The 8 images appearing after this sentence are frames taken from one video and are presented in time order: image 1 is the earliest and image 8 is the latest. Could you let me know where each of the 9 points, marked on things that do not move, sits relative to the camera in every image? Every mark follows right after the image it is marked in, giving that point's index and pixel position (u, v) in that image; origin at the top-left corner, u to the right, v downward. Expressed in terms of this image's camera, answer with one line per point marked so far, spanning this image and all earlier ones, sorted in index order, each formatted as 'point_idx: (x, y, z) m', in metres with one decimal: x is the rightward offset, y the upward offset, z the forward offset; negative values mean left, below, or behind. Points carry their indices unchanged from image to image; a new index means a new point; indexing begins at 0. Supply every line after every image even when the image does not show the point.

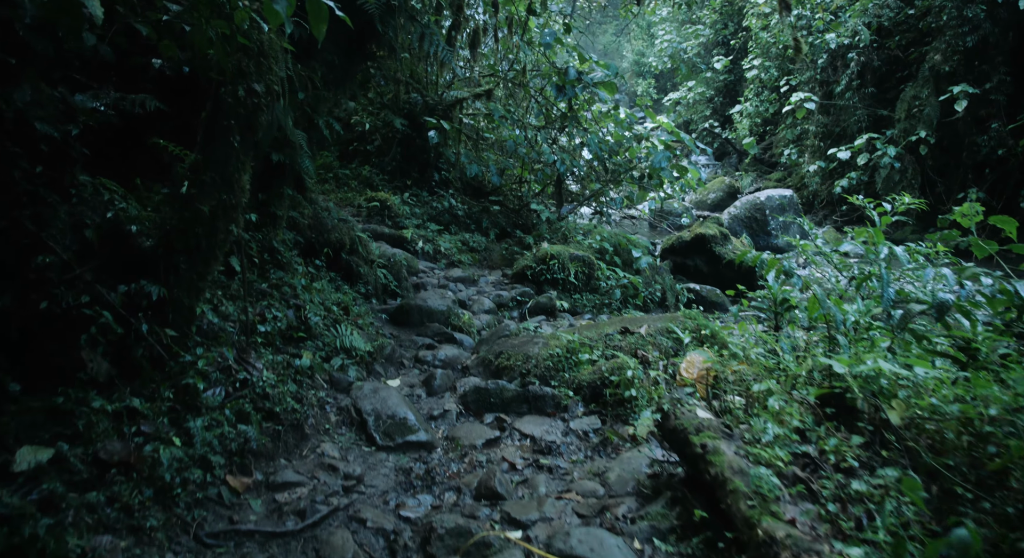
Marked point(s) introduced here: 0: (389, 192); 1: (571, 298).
0: (-1.3, +0.9, +7.9) m
1: (+0.5, -0.2, +6.1) m
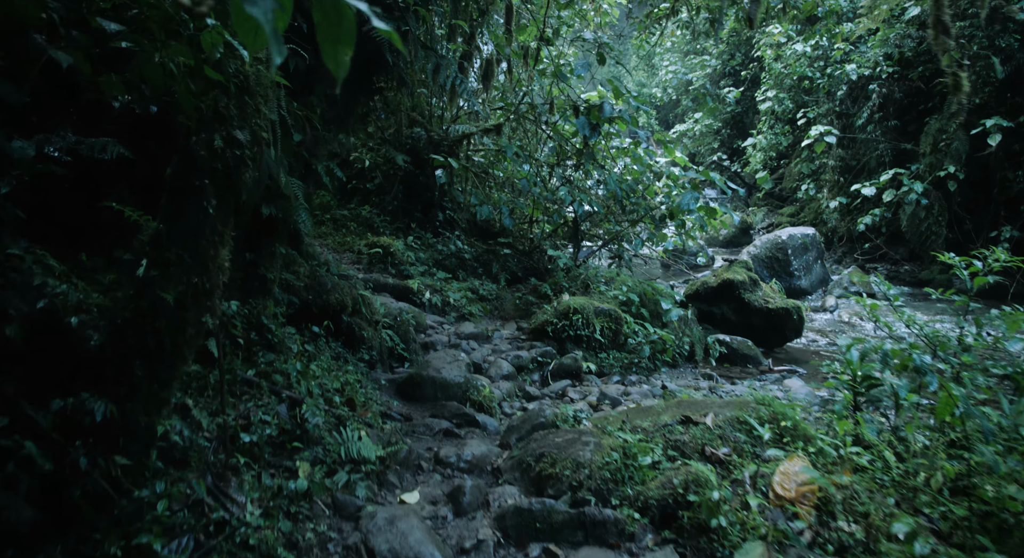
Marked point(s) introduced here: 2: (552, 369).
0: (-1.2, +0.4, +7.3) m
1: (+0.6, -0.6, +5.5) m
2: (+0.3, -0.6, +5.2) m
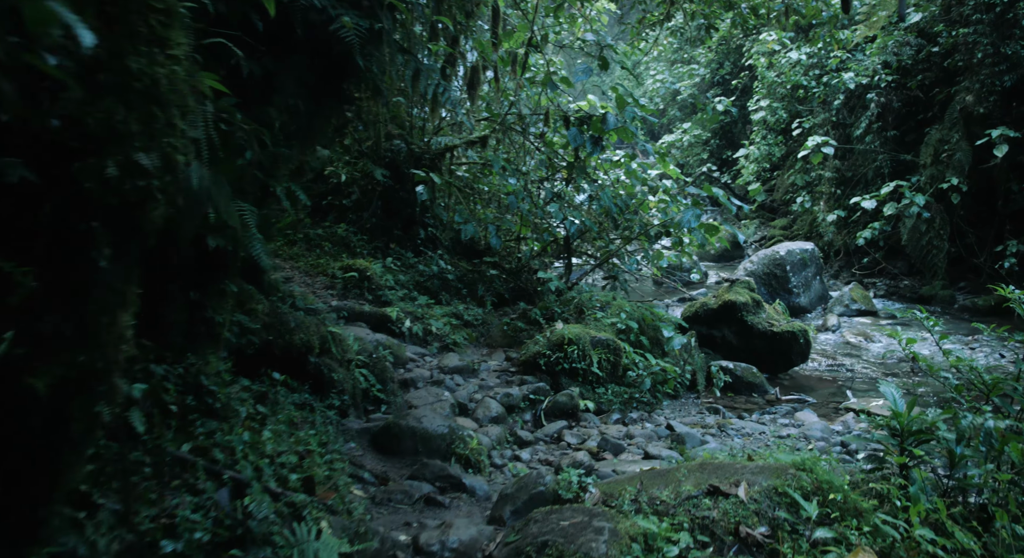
0: (-1.3, +0.2, +6.8) m
1: (+0.5, -0.8, +5.0) m
2: (+0.2, -0.8, +4.7) m
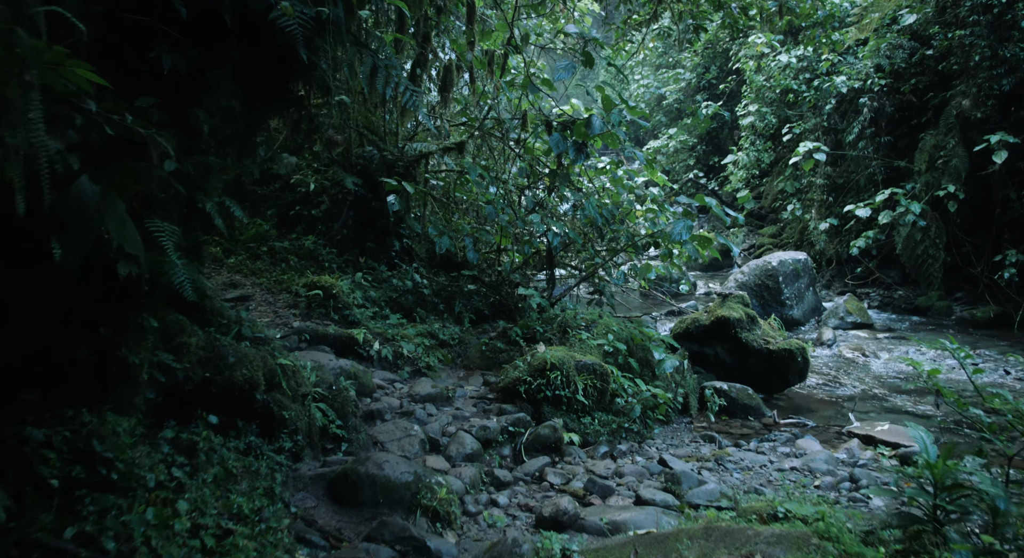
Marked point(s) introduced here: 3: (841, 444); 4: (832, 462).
0: (-1.5, +0.1, +6.3) m
1: (+0.4, -0.9, +4.5) m
2: (+0.1, -0.9, +4.2) m
3: (+2.3, -1.2, +5.3) m
4: (+2.0, -1.2, +4.8) m
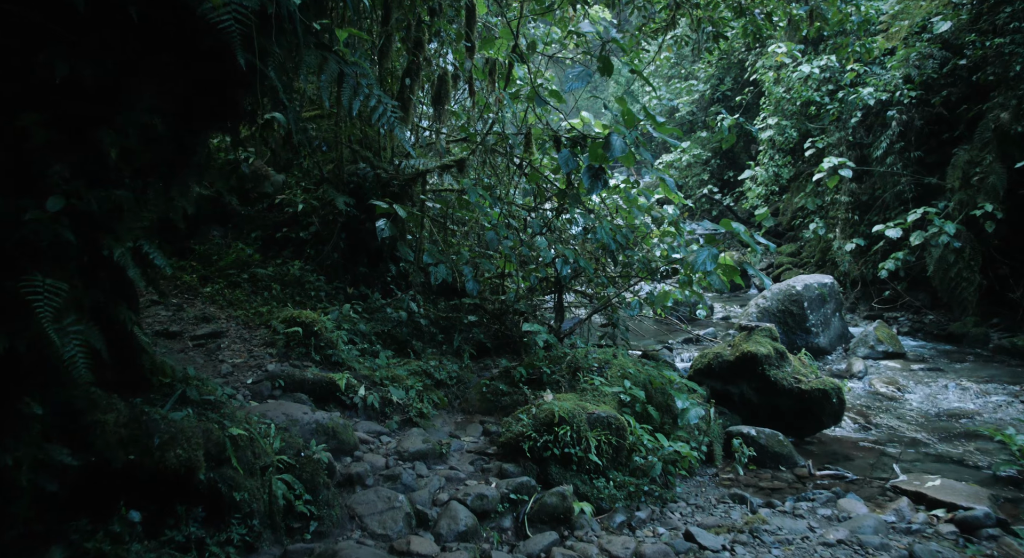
0: (-1.4, -0.2, +5.7) m
1: (+0.4, -1.1, +3.9) m
2: (+0.1, -1.1, +3.6) m
3: (+2.3, -1.4, +4.7) m
4: (+2.0, -1.4, +4.1) m
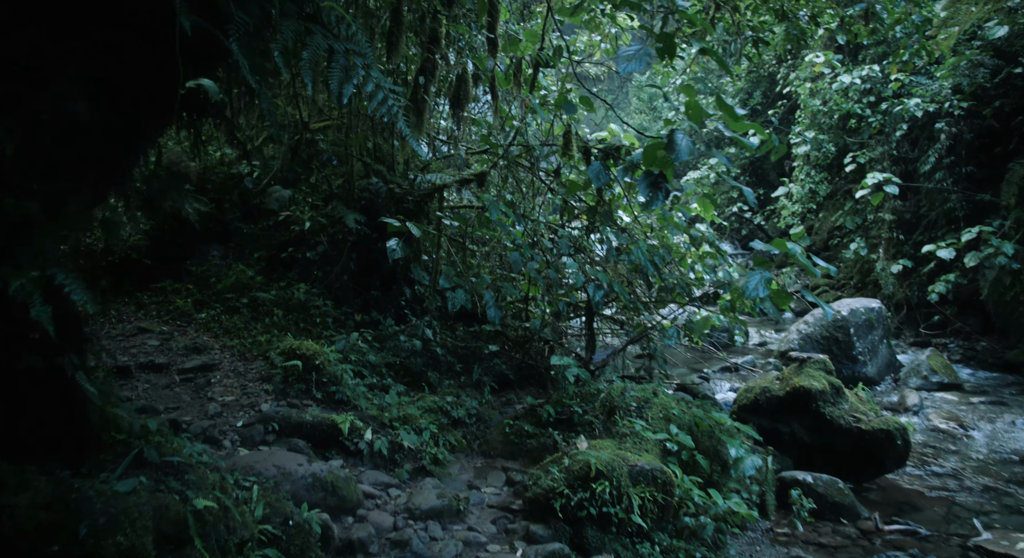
0: (-1.3, -0.4, +5.2) m
1: (+0.6, -1.2, +3.4) m
2: (+0.2, -1.3, +3.0) m
3: (+2.5, -1.6, +4.0) m
4: (+2.2, -1.5, +3.5) m
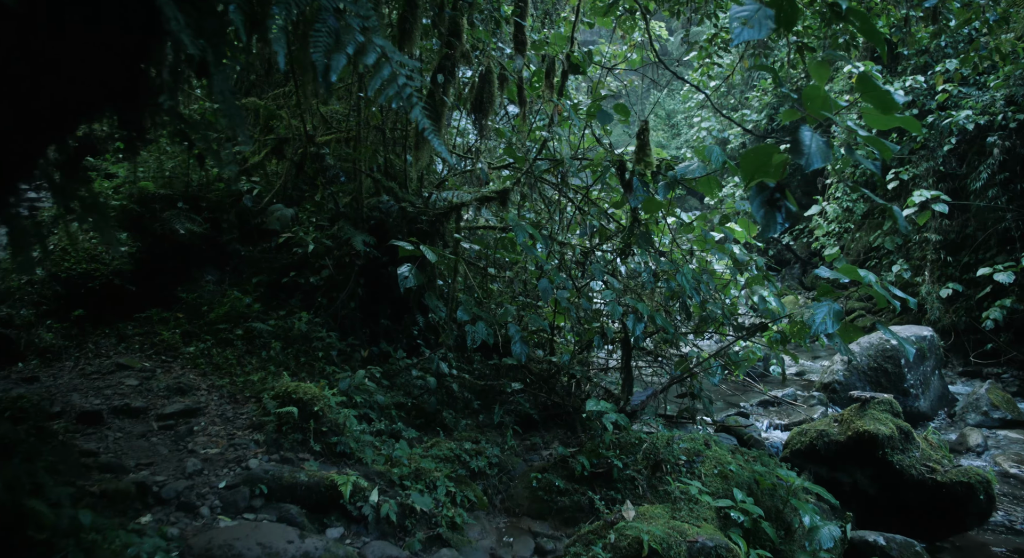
0: (-1.1, -0.5, +4.7) m
1: (+0.7, -1.4, +2.7) m
2: (+0.3, -1.4, +2.4) m
3: (+2.6, -1.7, +3.4) m
4: (+2.3, -1.7, +2.8) m
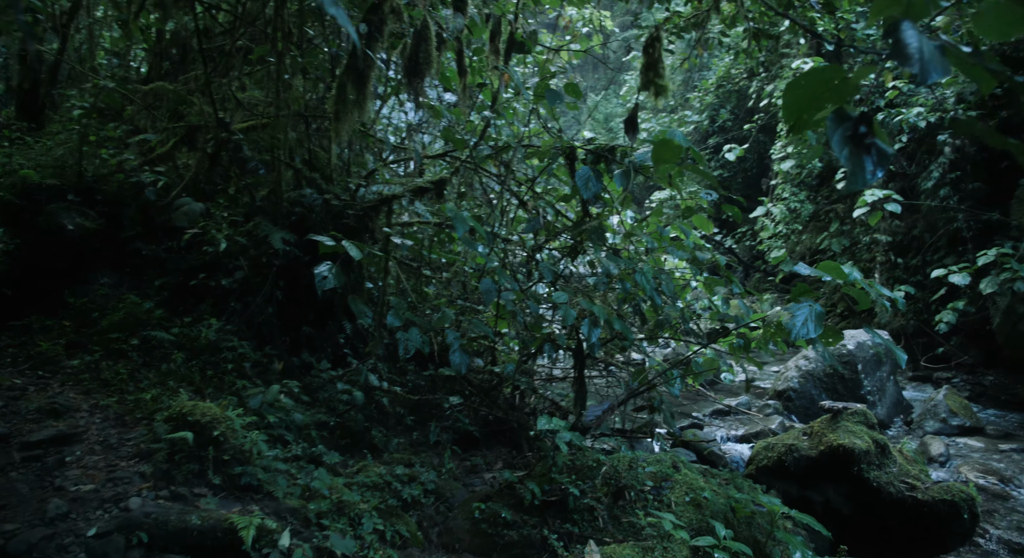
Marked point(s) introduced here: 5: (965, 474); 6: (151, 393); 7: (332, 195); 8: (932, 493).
0: (-1.4, -0.5, +4.1) m
1: (+0.5, -1.3, +2.3) m
2: (+0.2, -1.4, +1.9) m
3: (+2.4, -1.7, +3.0) m
4: (+2.1, -1.7, +2.5) m
5: (+3.5, -1.5, +5.7) m
6: (-1.8, -0.5, +3.7) m
7: (-1.1, +0.5, +4.5) m
8: (+2.3, -1.2, +4.2) m
